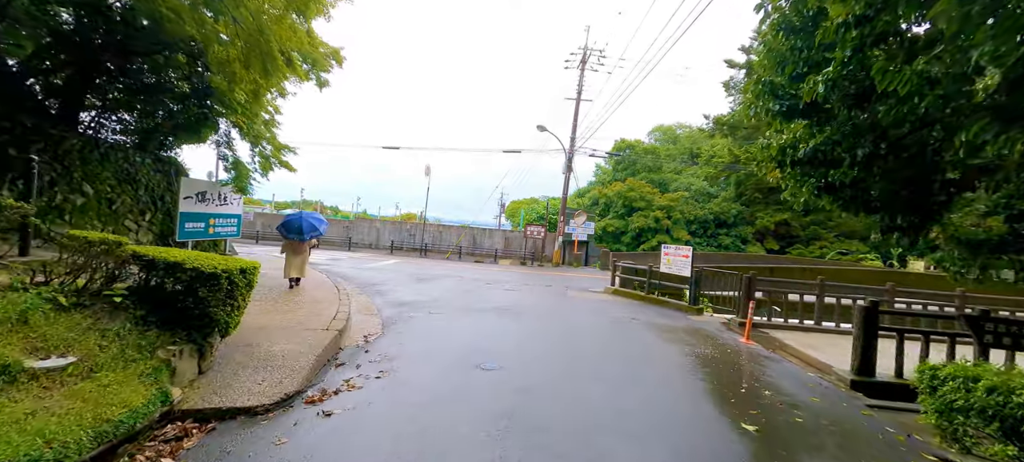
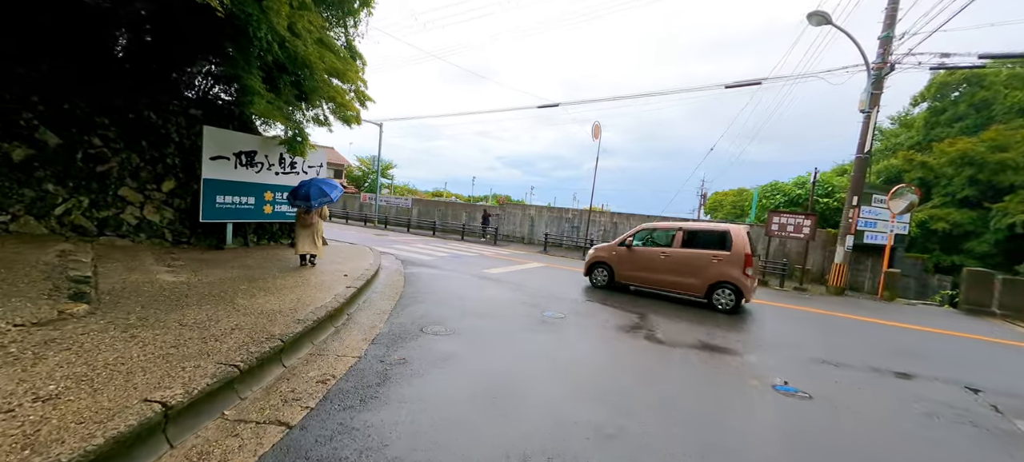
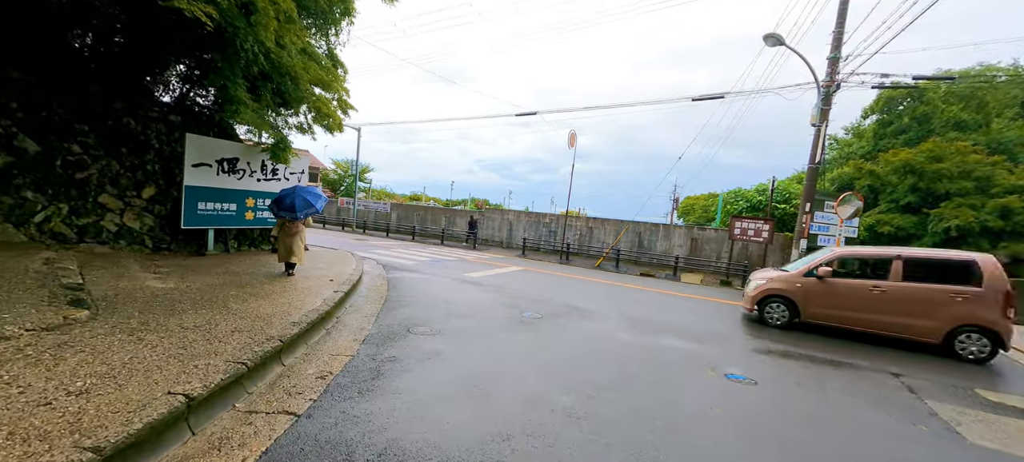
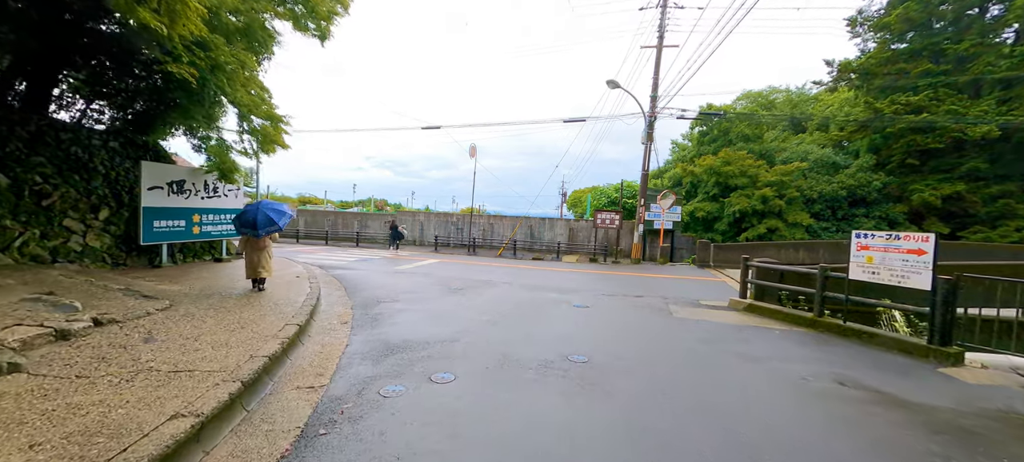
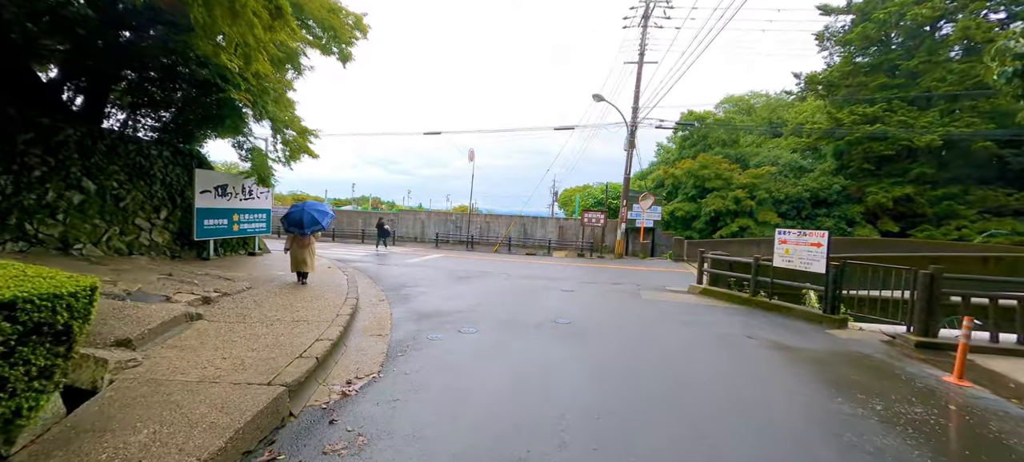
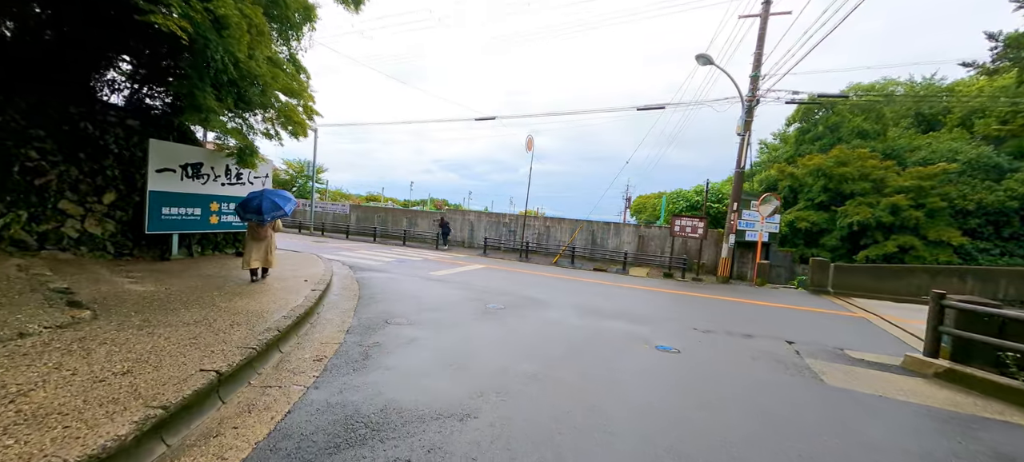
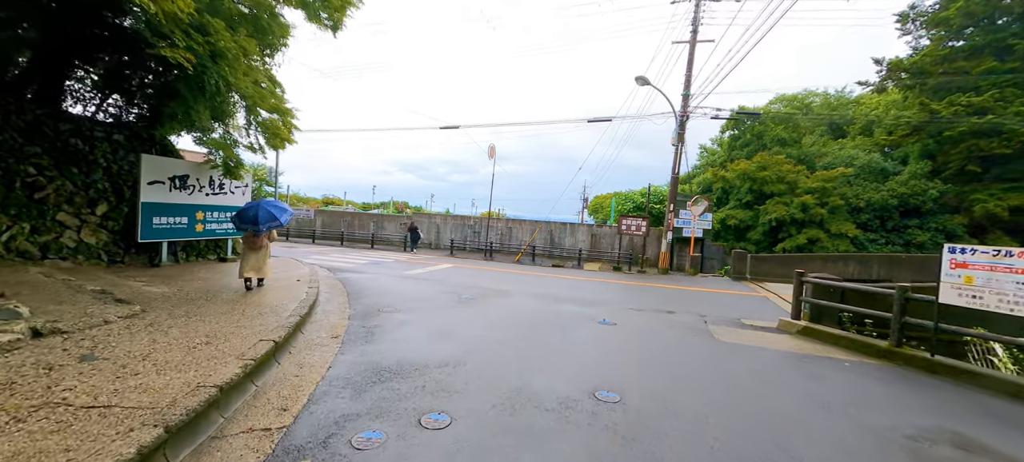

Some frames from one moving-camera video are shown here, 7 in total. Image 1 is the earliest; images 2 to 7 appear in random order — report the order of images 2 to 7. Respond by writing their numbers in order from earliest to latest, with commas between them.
5, 4, 7, 6, 3, 2
